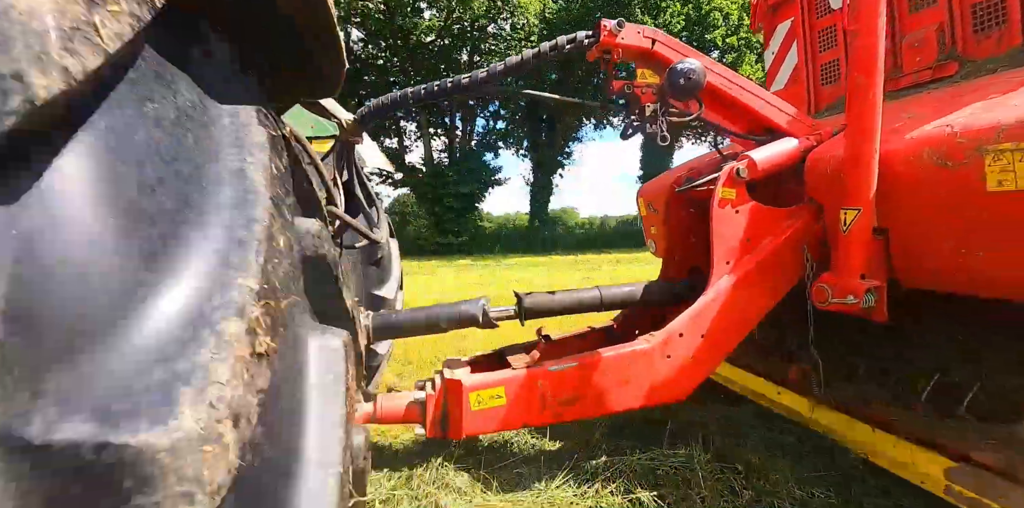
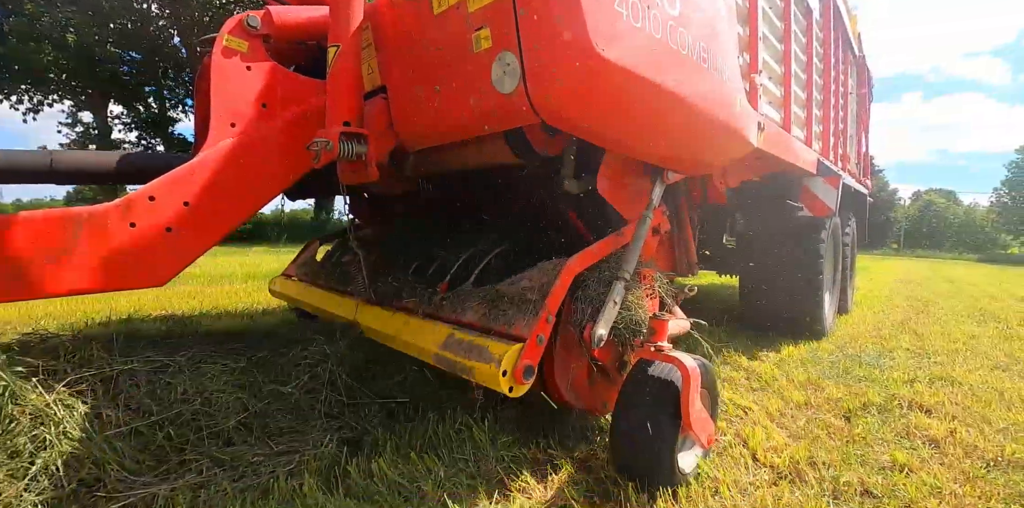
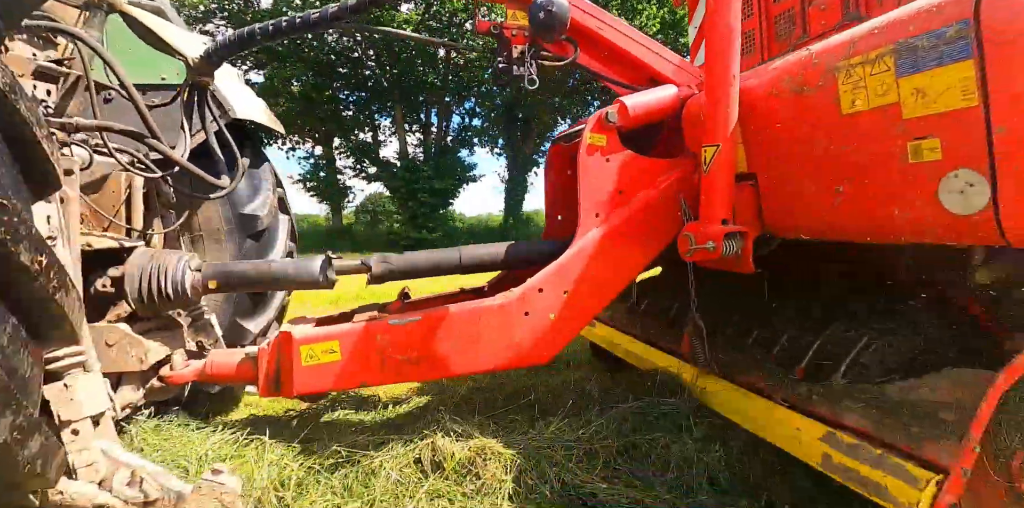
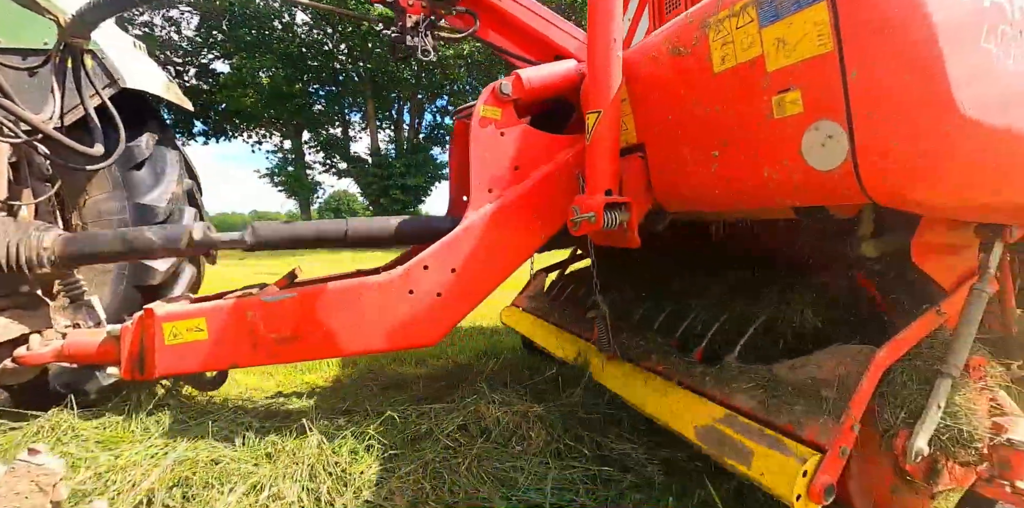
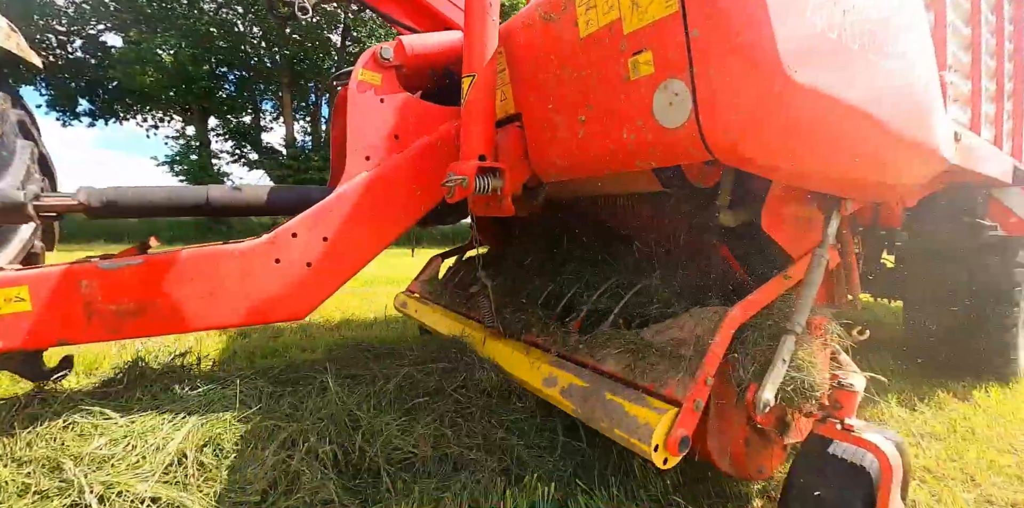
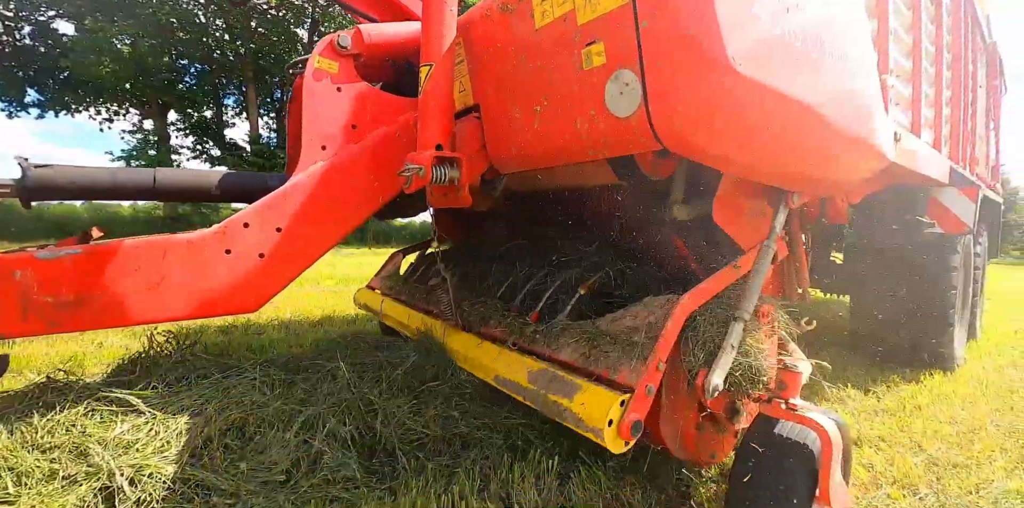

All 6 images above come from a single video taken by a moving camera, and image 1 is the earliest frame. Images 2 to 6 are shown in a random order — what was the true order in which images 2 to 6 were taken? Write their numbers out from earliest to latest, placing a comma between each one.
3, 4, 5, 6, 2
